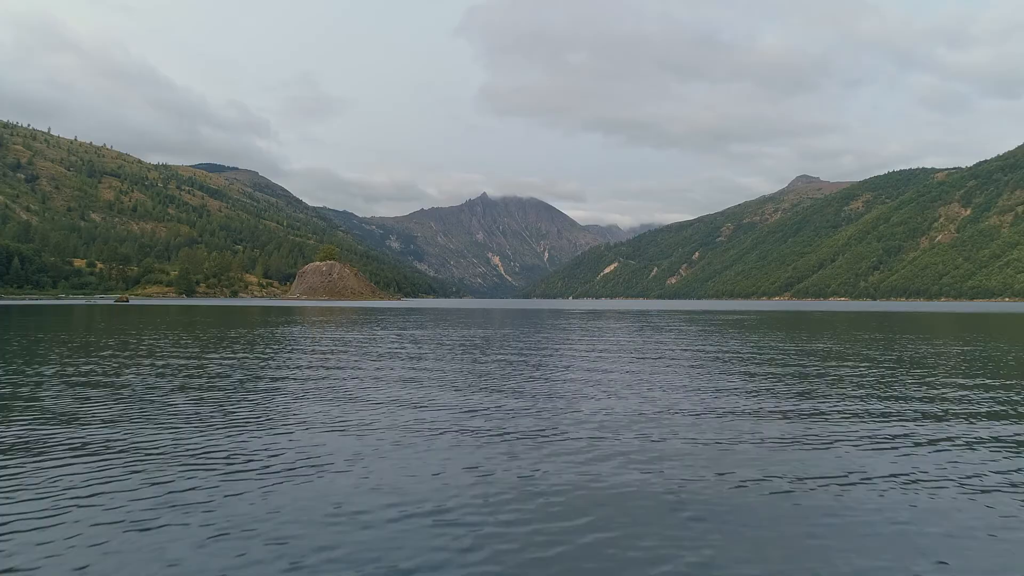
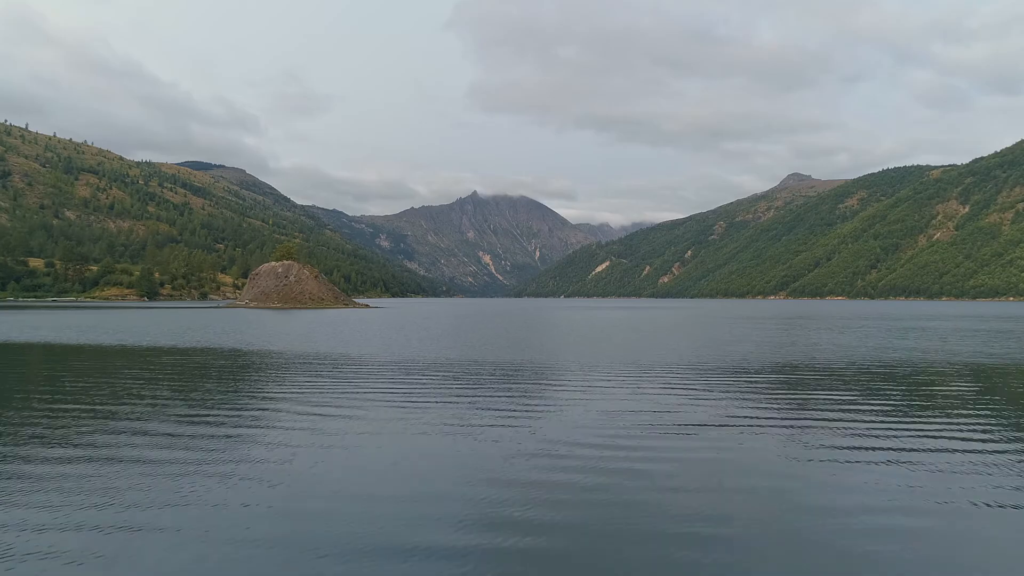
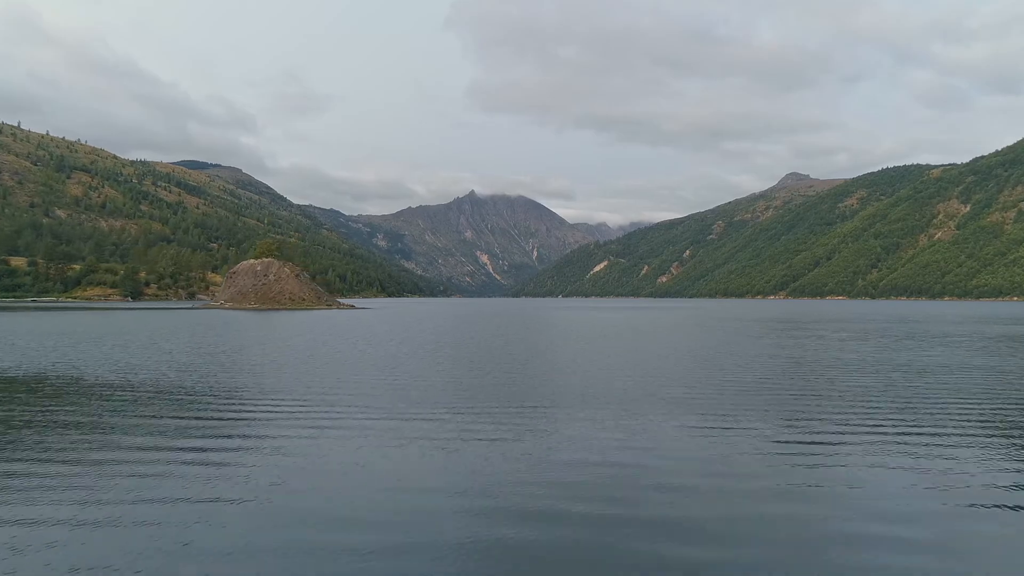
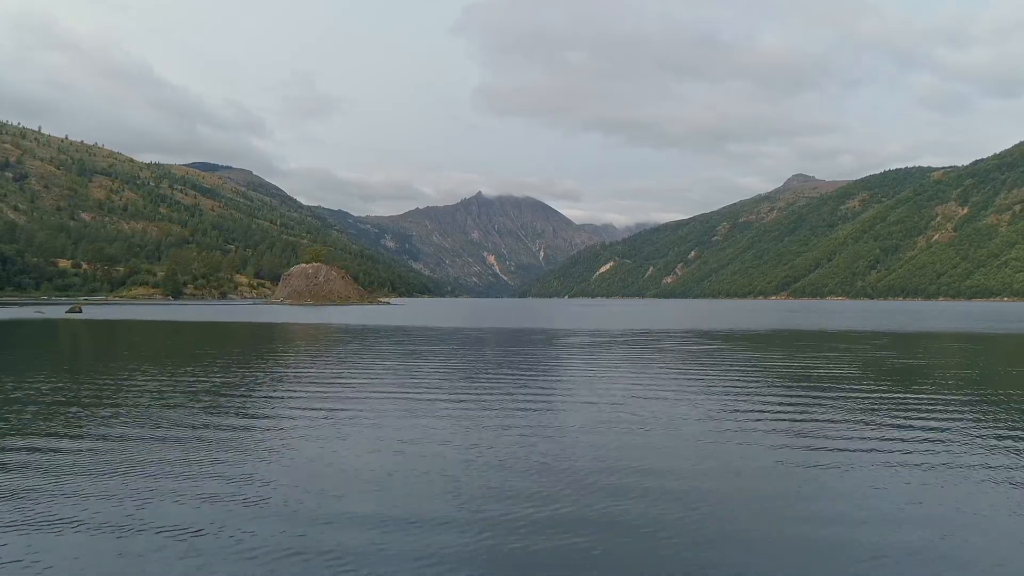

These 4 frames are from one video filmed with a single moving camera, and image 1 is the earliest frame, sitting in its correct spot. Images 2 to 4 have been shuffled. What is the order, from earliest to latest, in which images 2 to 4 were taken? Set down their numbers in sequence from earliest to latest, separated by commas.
4, 2, 3
